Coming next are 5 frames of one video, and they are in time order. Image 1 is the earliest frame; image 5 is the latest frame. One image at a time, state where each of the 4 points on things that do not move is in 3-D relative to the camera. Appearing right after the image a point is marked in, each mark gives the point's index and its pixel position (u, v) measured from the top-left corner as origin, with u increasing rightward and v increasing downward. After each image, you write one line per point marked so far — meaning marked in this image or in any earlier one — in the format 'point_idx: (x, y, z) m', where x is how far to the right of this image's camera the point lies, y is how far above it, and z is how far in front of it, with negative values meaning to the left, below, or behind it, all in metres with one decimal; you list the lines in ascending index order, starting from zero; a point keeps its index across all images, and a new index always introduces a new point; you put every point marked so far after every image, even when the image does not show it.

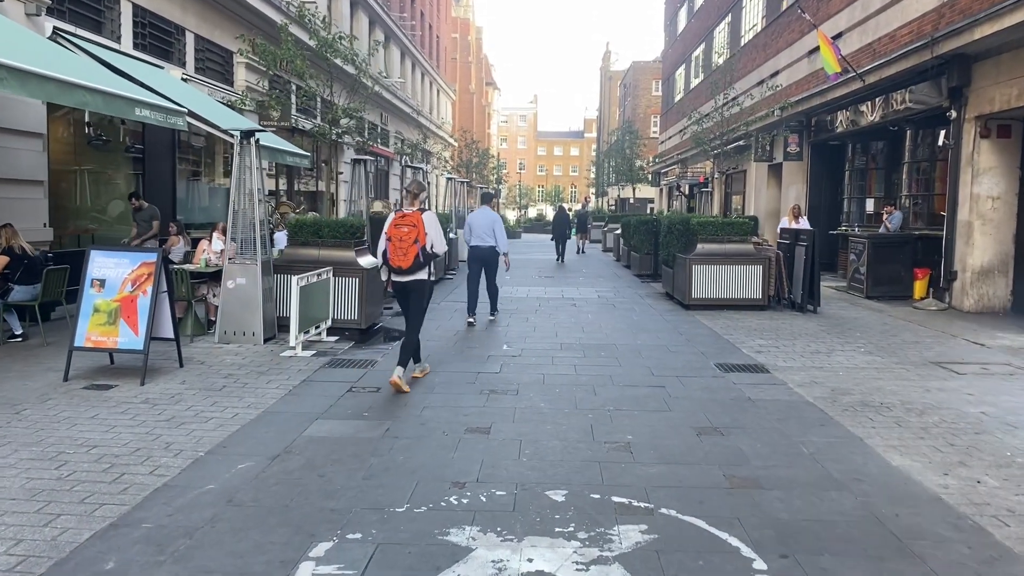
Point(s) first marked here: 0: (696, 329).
0: (+2.3, -0.5, +10.7) m
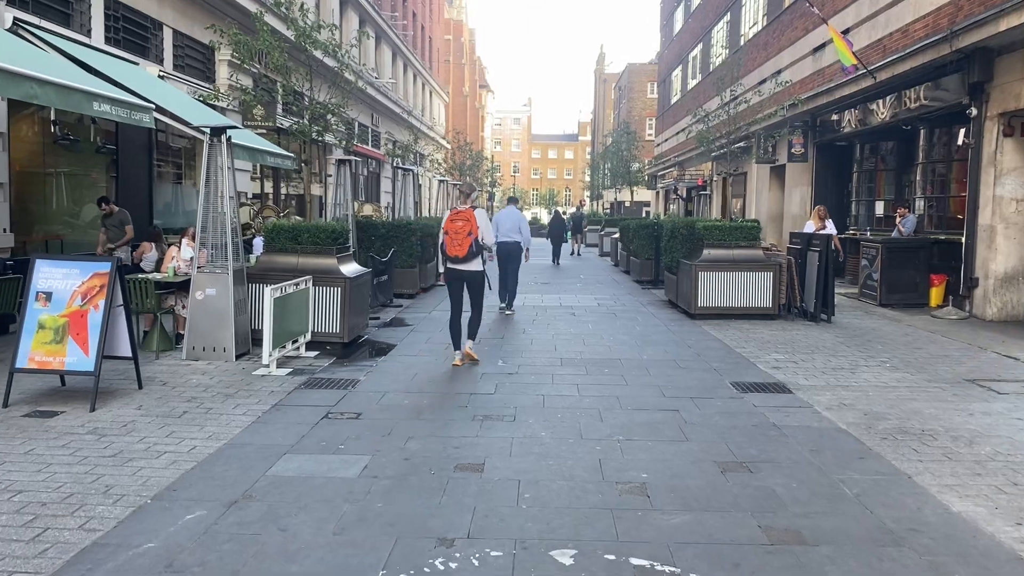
0: (+2.2, -0.6, +9.9) m
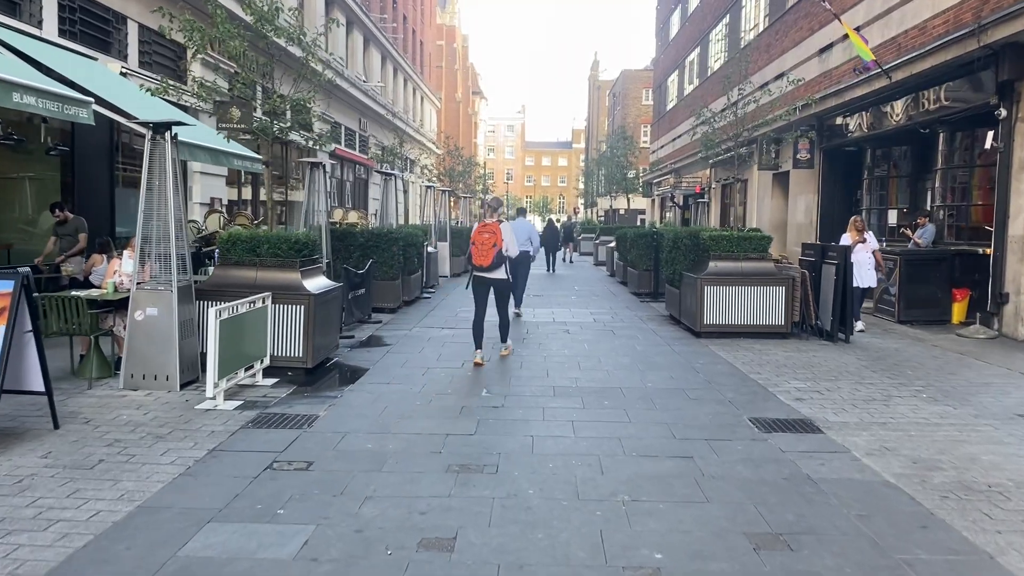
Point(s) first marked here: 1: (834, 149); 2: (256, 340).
0: (+2.1, -0.8, +8.9) m
1: (+6.5, +2.8, +17.7) m
2: (-2.2, -0.5, +7.6) m
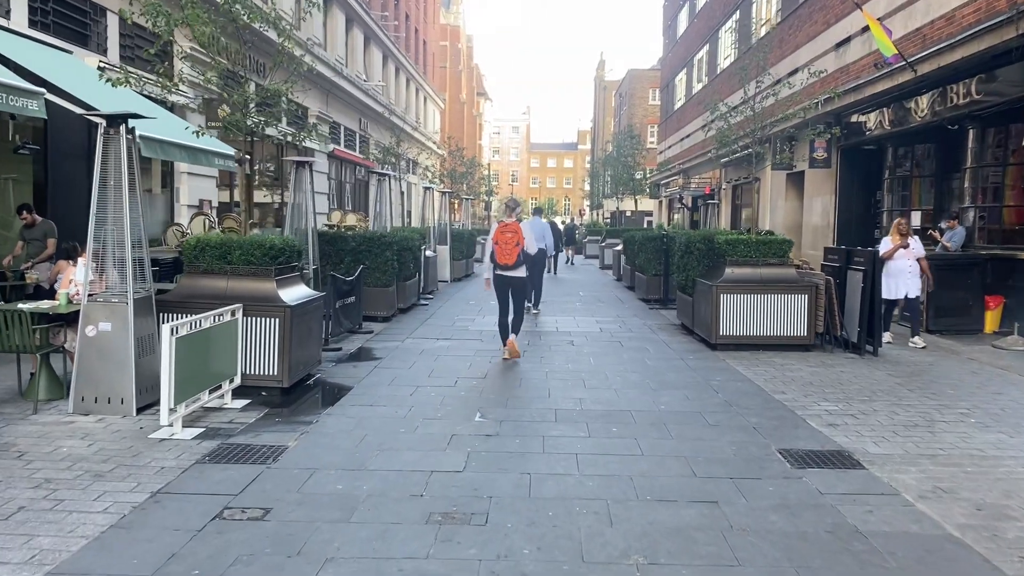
0: (+2.1, -0.9, +8.1) m
1: (+6.6, +2.7, +16.9) m
2: (-2.3, -0.5, +6.8) m
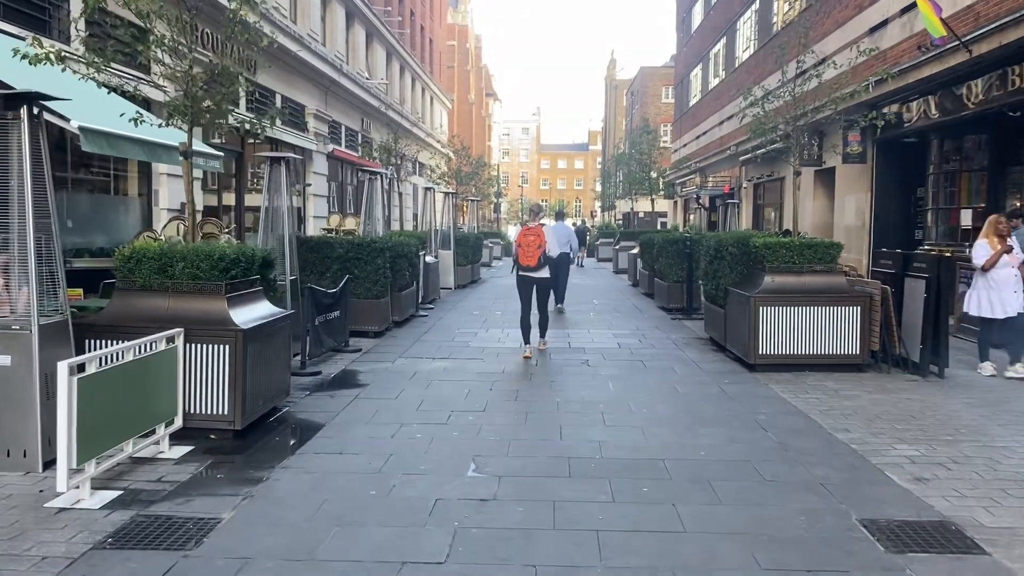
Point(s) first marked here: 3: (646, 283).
0: (+2.1, -1.0, +6.7) m
1: (+6.7, +2.6, +15.4) m
2: (-2.2, -0.7, +5.5) m
3: (+2.7, +0.1, +17.6) m
